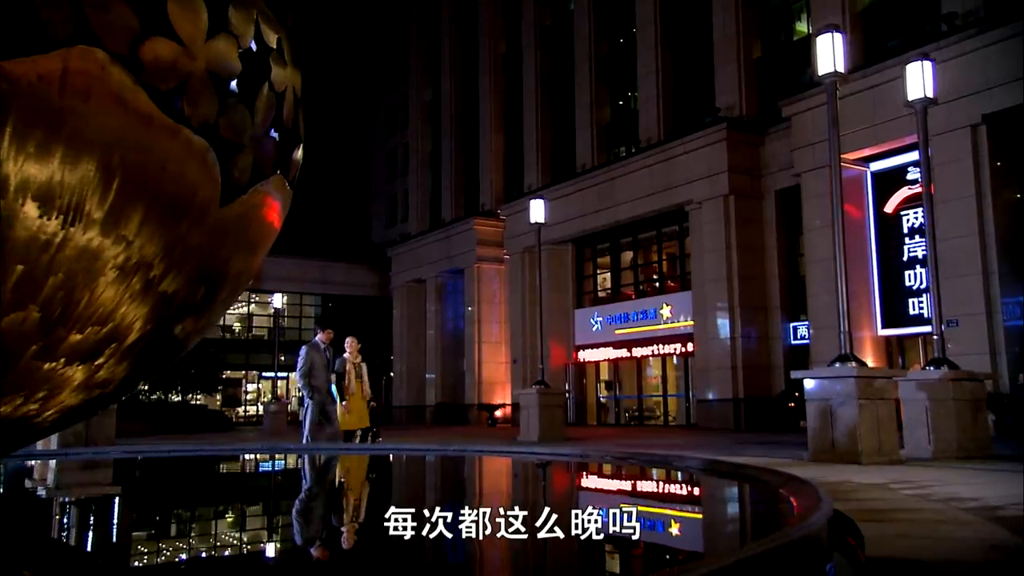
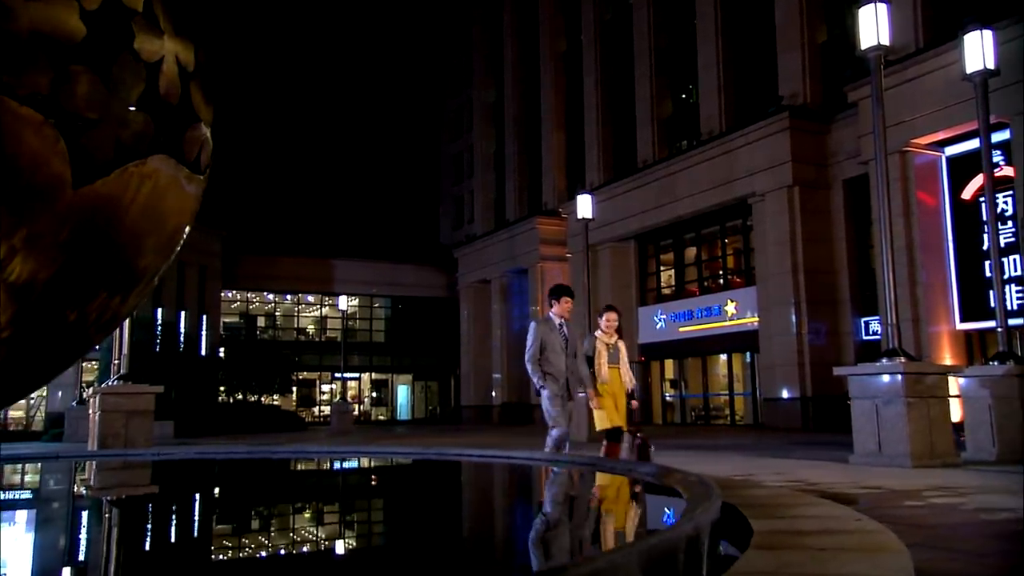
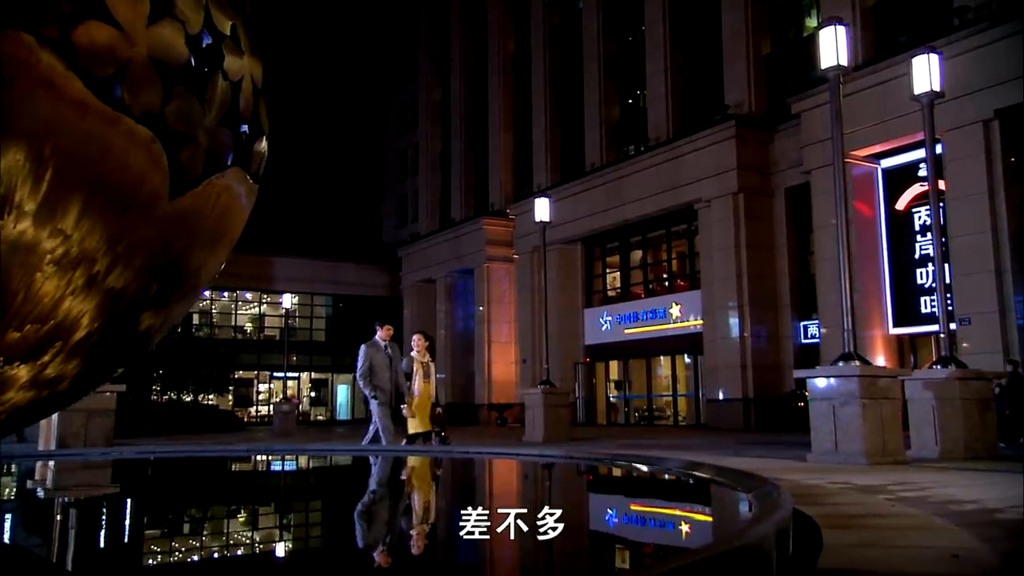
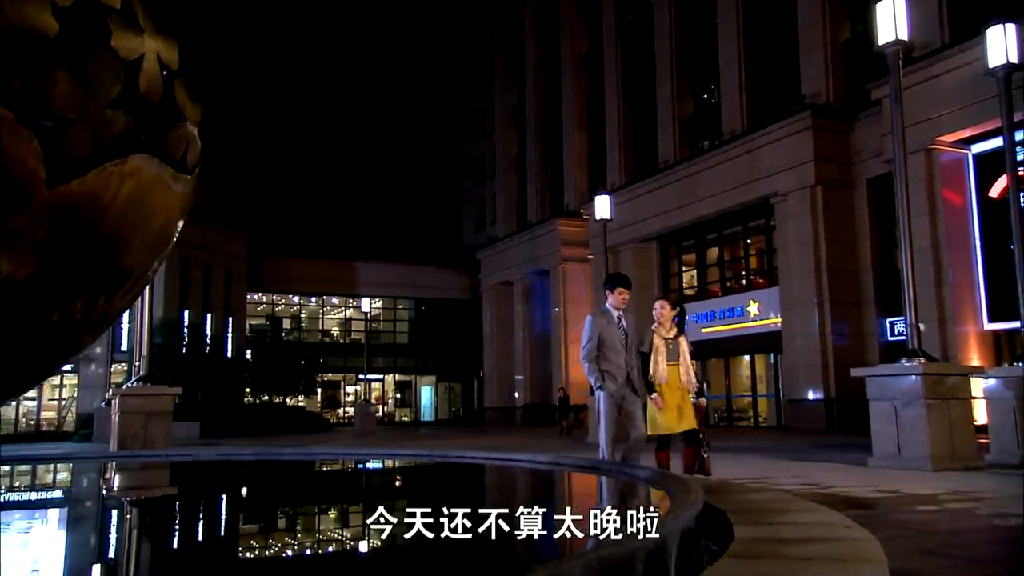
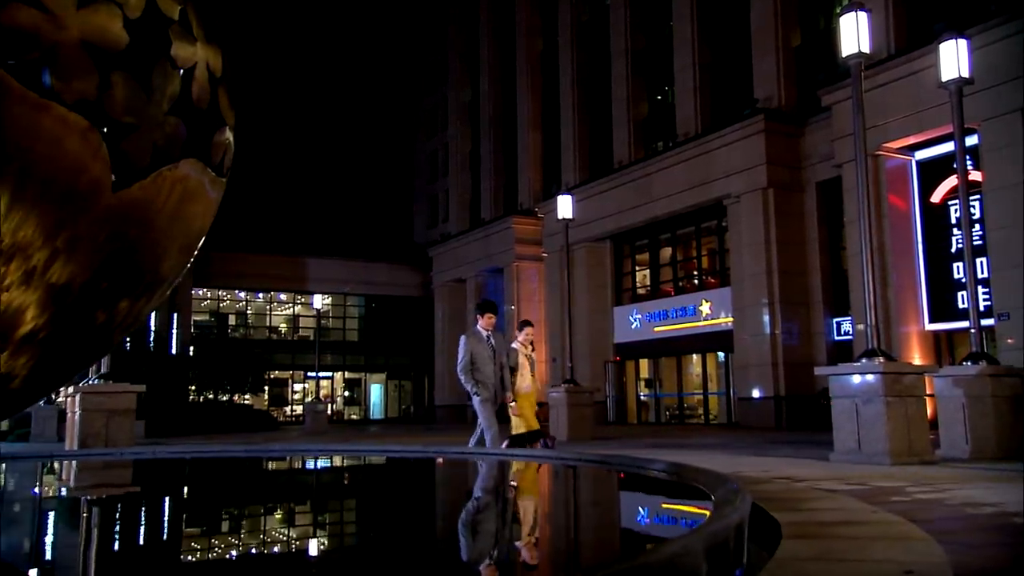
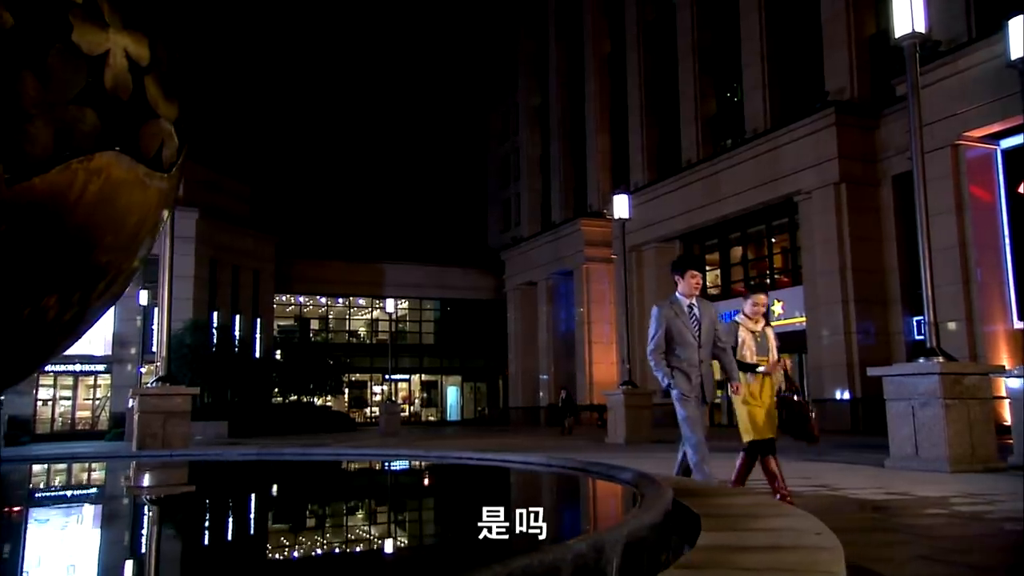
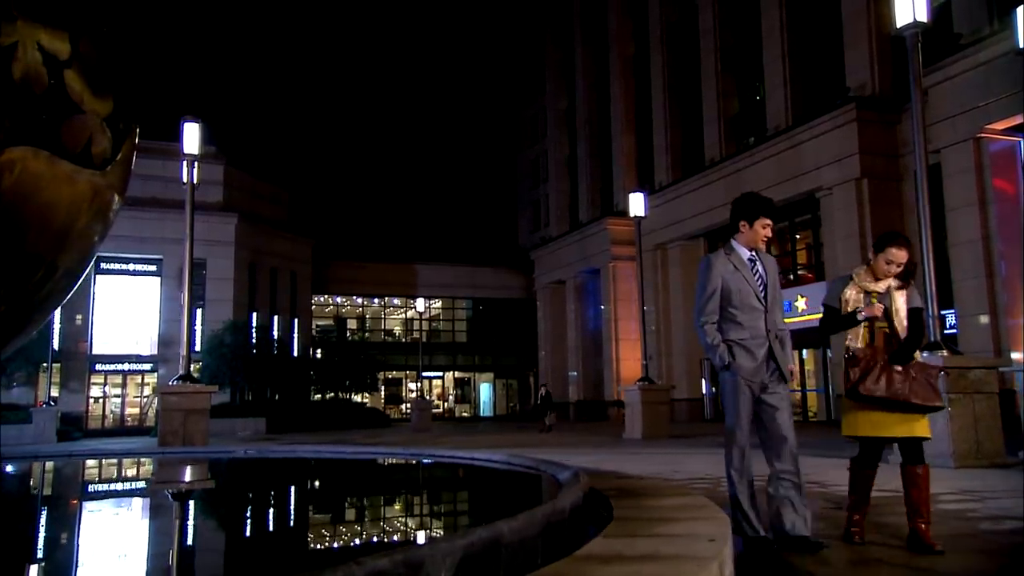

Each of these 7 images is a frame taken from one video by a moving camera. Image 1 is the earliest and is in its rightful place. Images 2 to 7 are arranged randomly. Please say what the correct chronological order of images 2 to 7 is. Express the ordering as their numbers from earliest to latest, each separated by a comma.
3, 5, 2, 4, 6, 7
